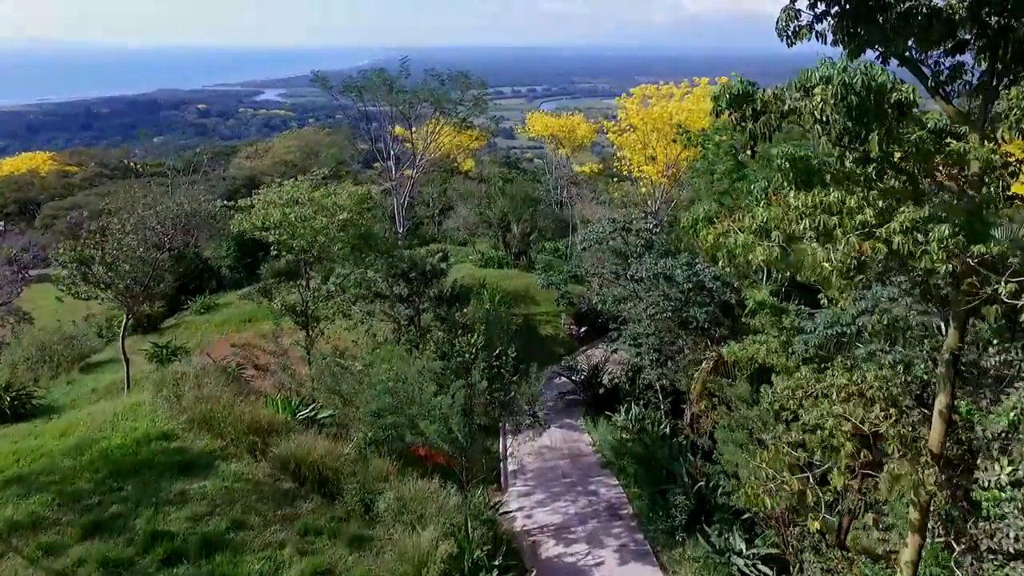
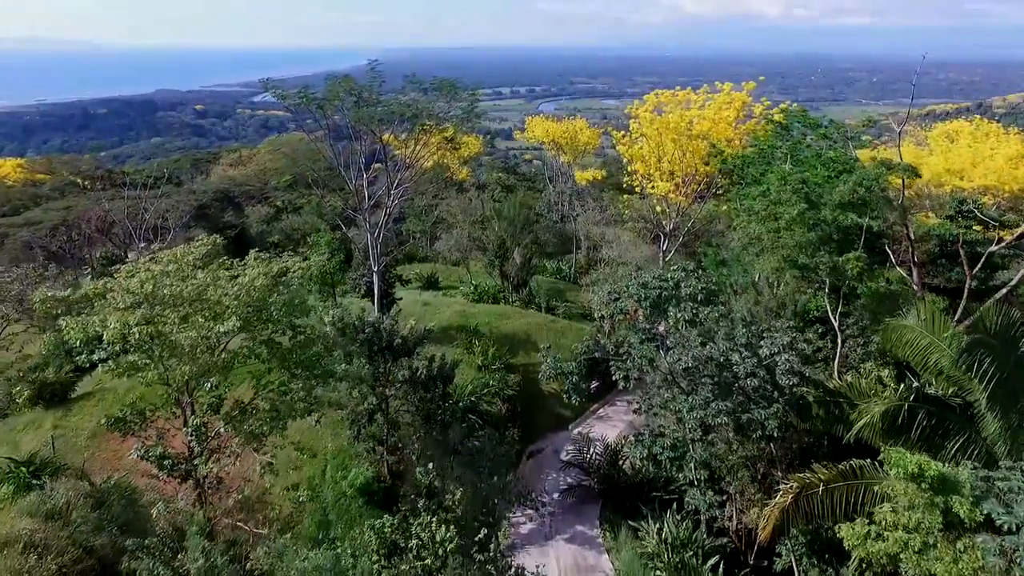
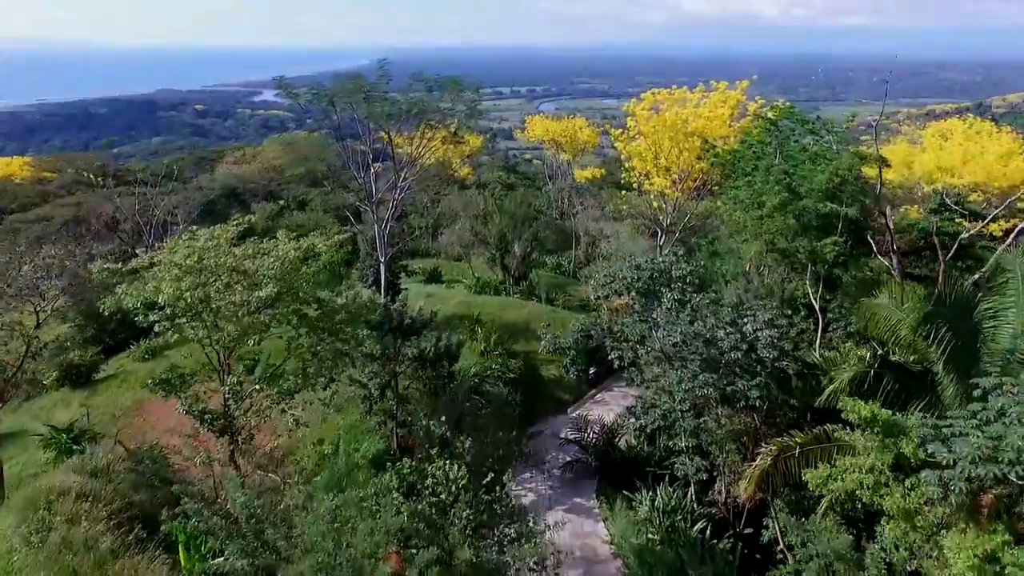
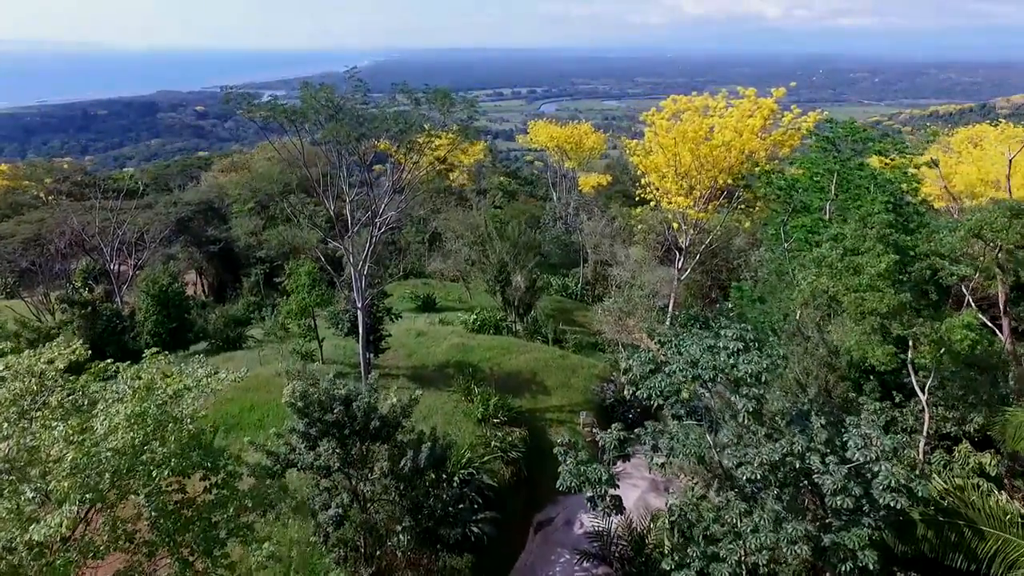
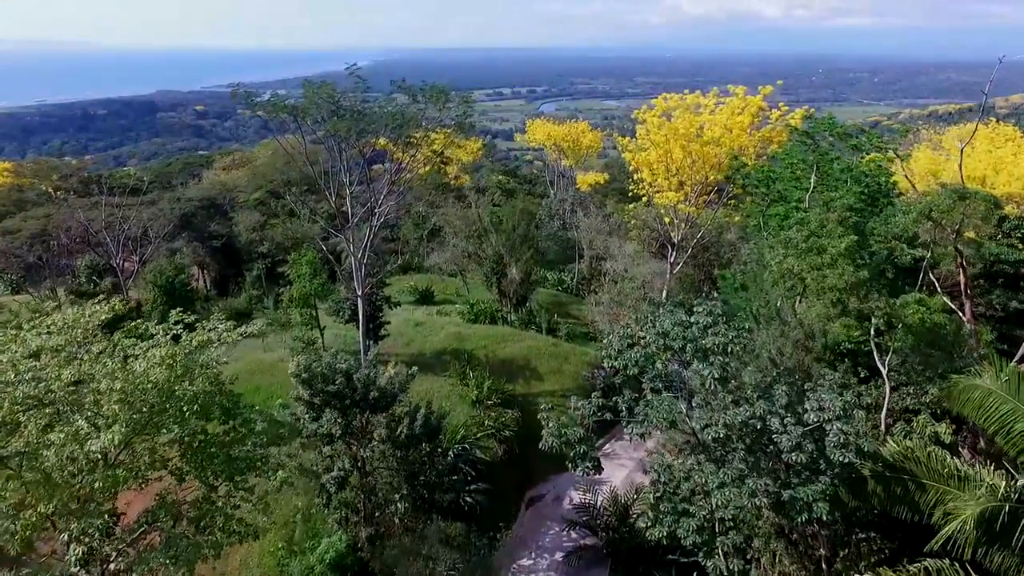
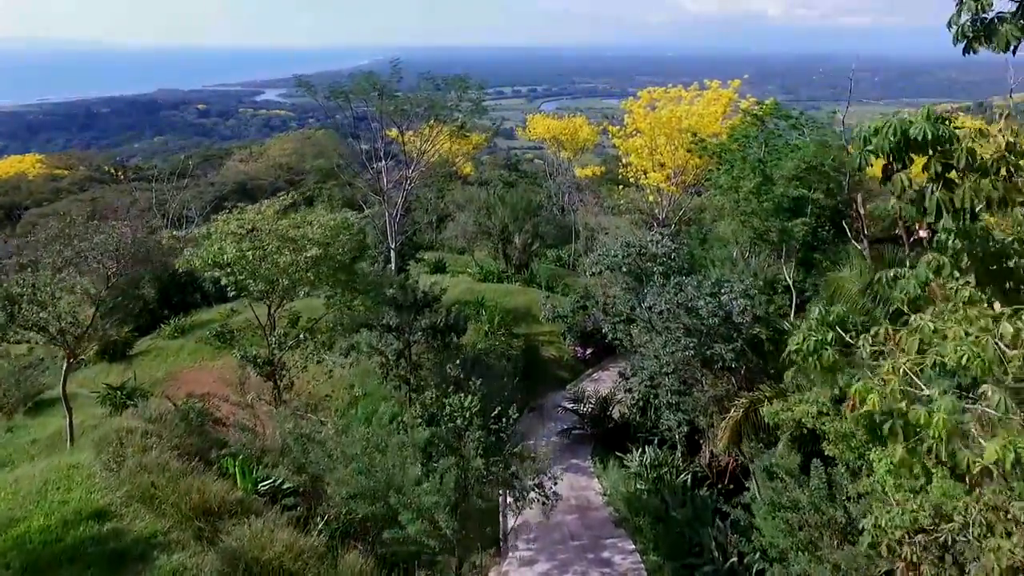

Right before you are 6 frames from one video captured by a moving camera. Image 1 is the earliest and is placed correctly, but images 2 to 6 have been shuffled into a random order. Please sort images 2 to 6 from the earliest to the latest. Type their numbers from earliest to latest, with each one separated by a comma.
6, 3, 2, 5, 4
